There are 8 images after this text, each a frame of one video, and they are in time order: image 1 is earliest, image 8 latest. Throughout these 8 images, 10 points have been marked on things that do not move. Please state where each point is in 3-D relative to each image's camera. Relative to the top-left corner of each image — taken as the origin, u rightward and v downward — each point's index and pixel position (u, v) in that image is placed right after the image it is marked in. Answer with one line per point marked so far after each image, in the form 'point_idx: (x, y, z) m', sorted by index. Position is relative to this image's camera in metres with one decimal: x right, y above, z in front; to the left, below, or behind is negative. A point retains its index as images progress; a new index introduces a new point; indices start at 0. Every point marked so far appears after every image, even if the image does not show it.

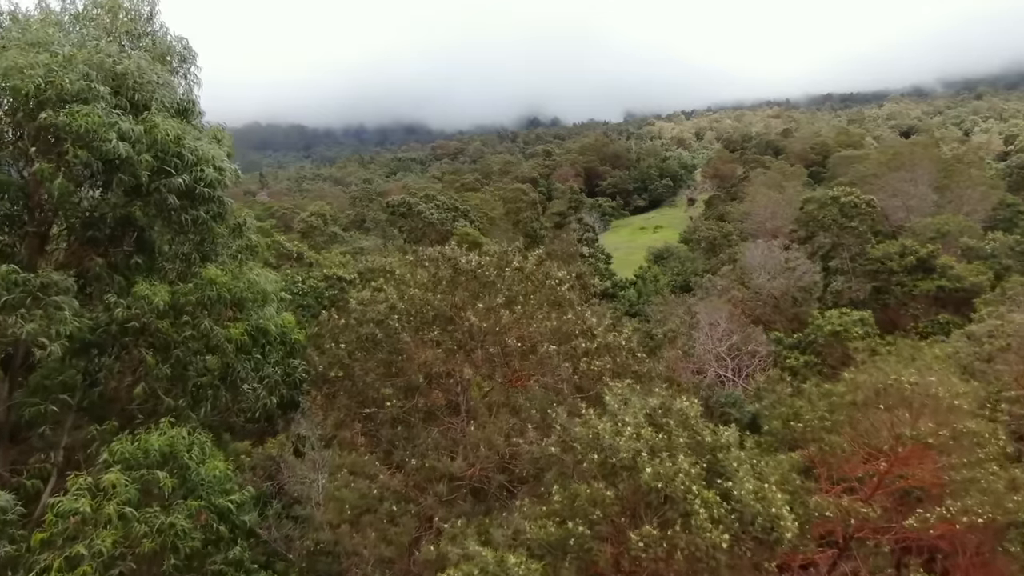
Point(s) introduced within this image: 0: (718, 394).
0: (+5.4, -2.7, +17.7) m
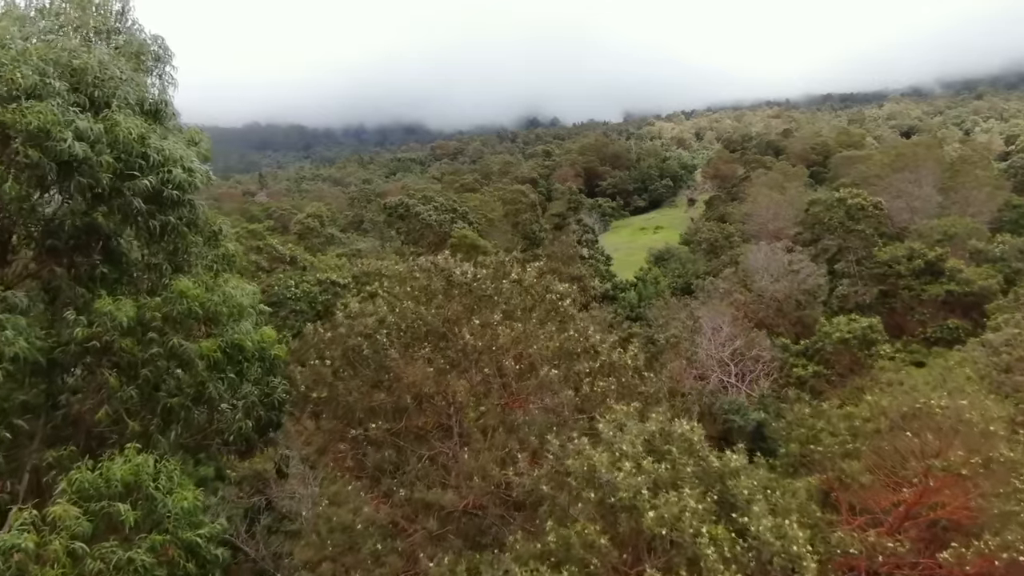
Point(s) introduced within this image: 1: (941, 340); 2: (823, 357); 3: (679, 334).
0: (+5.4, -2.8, +17.3) m
1: (+11.9, -1.4, +18.6) m
2: (+8.0, -1.9, +16.6) m
3: (+5.1, -1.4, +20.2) m
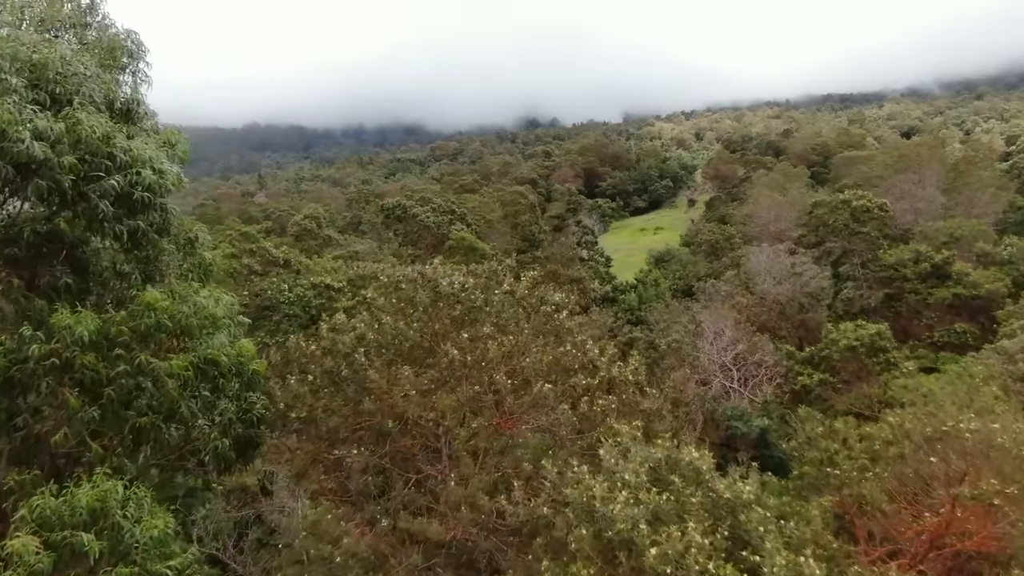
0: (+5.3, -2.9, +16.9) m
1: (+11.8, -1.5, +18.2) m
2: (+7.9, -2.0, +16.2) m
3: (+5.0, -1.5, +19.8) m
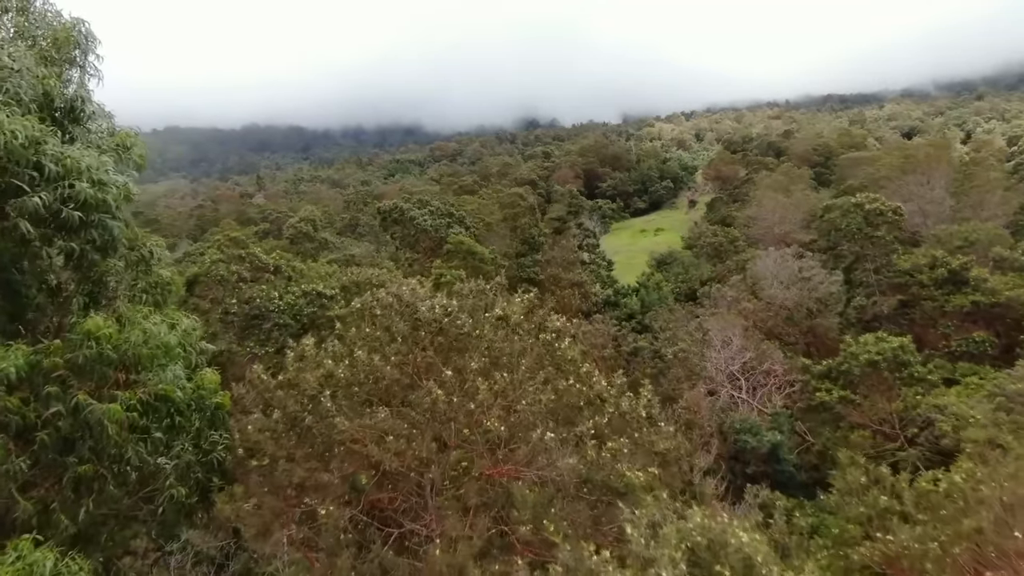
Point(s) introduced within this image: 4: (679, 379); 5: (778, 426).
0: (+5.3, -3.1, +16.1) m
1: (+11.8, -1.7, +17.4) m
2: (+7.9, -2.2, +15.4) m
3: (+5.0, -1.7, +19.0) m
4: (+4.7, -2.6, +18.6) m
5: (+6.4, -3.3, +16.1) m
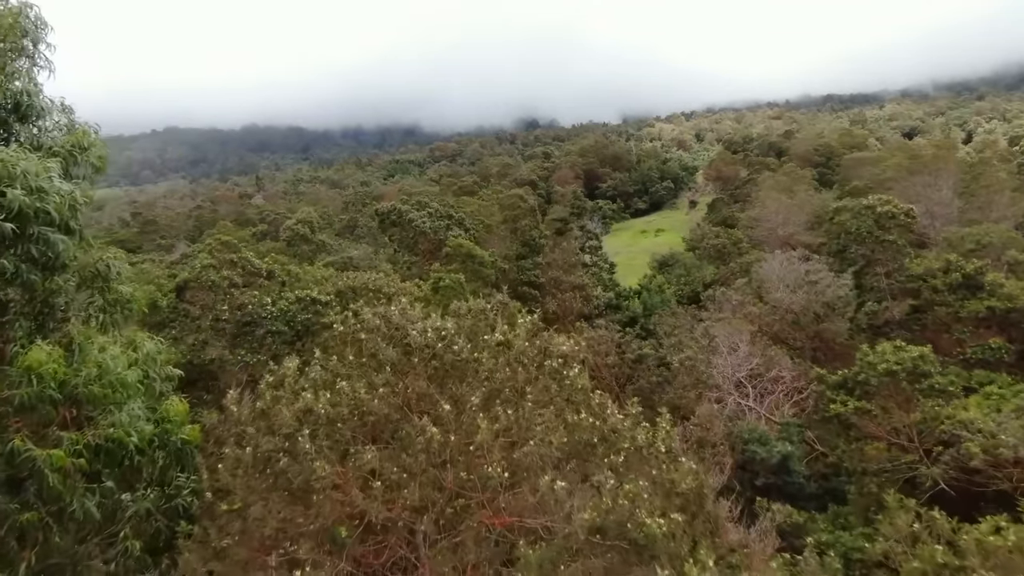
0: (+5.3, -3.3, +15.5) m
1: (+11.8, -1.9, +16.8) m
2: (+8.0, -2.3, +14.8) m
3: (+5.1, -1.9, +18.4) m
4: (+4.7, -2.7, +18.0) m
5: (+6.4, -3.4, +15.5) m
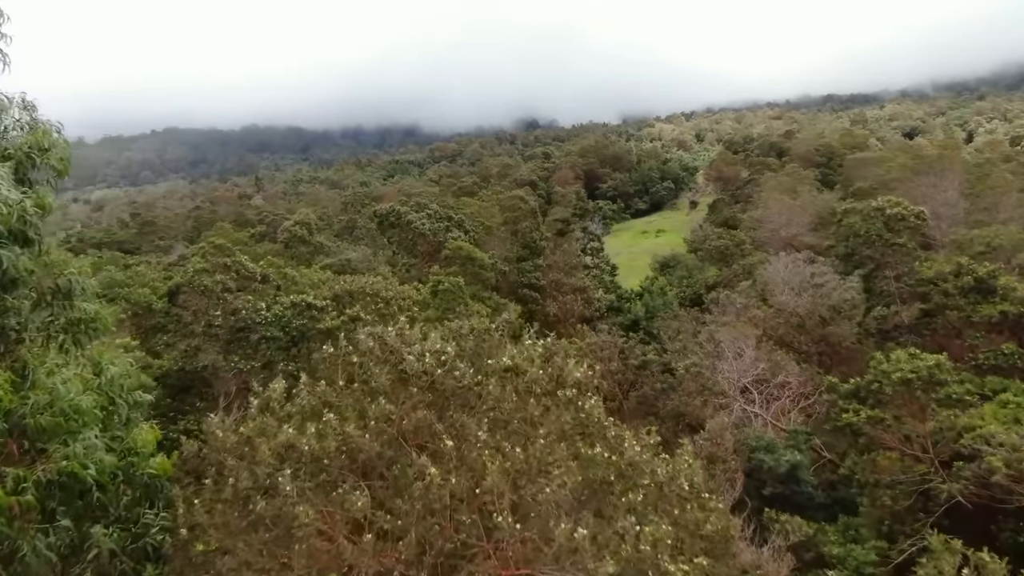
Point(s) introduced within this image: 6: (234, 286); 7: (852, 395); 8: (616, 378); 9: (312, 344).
0: (+5.4, -3.4, +15.0) m
1: (+11.9, -2.0, +16.4) m
2: (+8.0, -2.4, +14.3) m
3: (+5.1, -2.0, +18.0) m
4: (+4.7, -2.8, +17.6) m
5: (+6.4, -3.5, +15.1) m
6: (-8.2, +0.1, +19.7) m
7: (+7.7, -2.4, +15.1) m
8: (+3.1, -2.7, +19.8) m
9: (-5.1, -1.4, +17.0) m
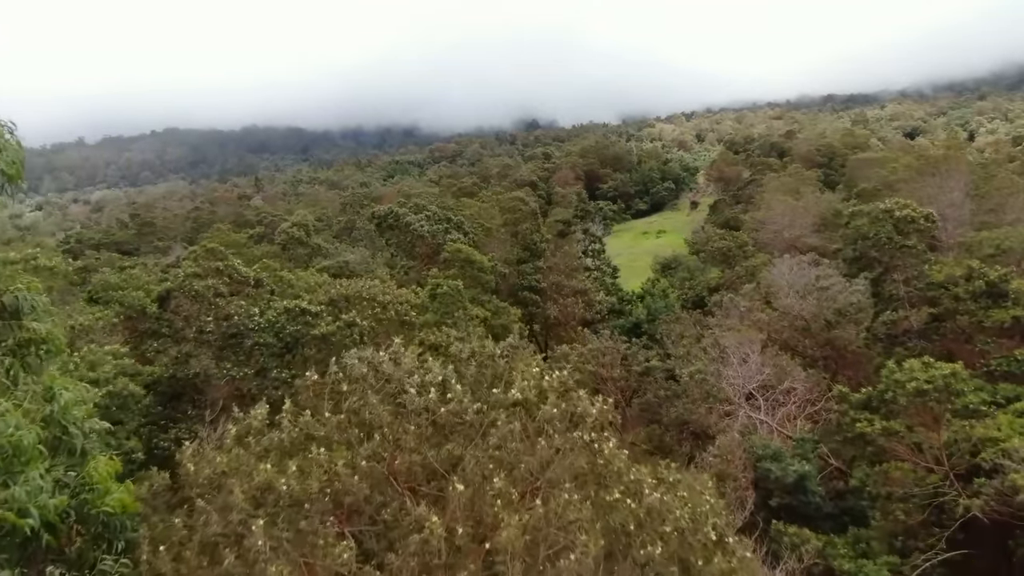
0: (+5.3, -3.5, +14.6) m
1: (+11.9, -2.1, +15.9) m
2: (+8.0, -2.5, +13.9) m
3: (+5.1, -2.1, +17.5) m
4: (+4.7, -2.9, +17.1) m
5: (+6.4, -3.7, +14.6) m
6: (-8.2, 0.0, +19.3) m
7: (+7.7, -2.5, +14.6) m
8: (+3.1, -2.8, +19.4) m
9: (-5.1, -1.6, +16.6) m
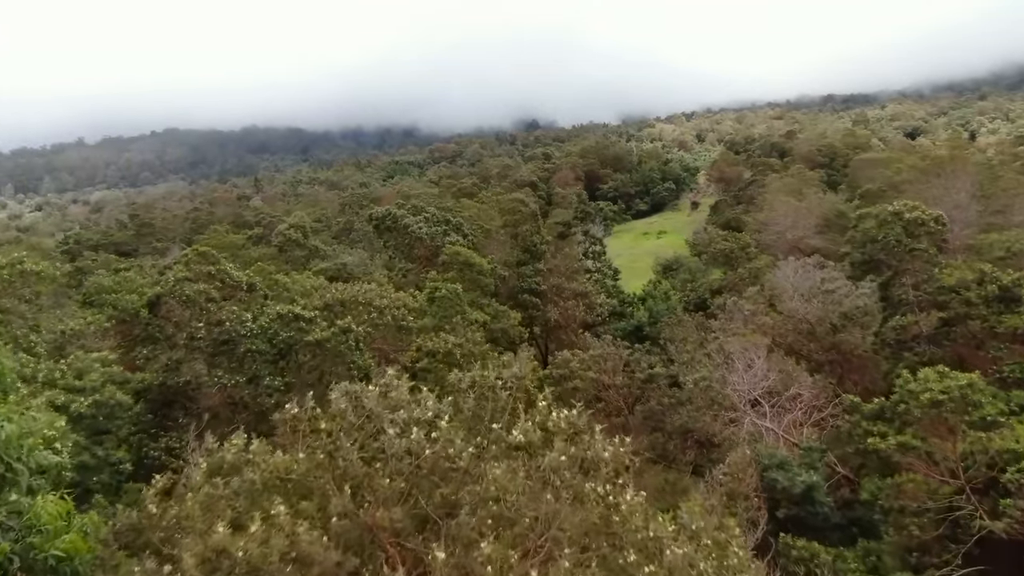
0: (+5.3, -3.6, +14.1) m
1: (+11.8, -2.2, +15.5) m
2: (+8.0, -2.6, +13.4) m
3: (+5.1, -2.2, +17.1) m
4: (+4.7, -3.1, +16.7) m
5: (+6.4, -3.8, +14.2) m
6: (-8.2, -0.2, +18.8) m
7: (+7.7, -2.7, +14.2) m
8: (+3.1, -2.9, +18.9) m
9: (-5.1, -1.7, +16.1) m
